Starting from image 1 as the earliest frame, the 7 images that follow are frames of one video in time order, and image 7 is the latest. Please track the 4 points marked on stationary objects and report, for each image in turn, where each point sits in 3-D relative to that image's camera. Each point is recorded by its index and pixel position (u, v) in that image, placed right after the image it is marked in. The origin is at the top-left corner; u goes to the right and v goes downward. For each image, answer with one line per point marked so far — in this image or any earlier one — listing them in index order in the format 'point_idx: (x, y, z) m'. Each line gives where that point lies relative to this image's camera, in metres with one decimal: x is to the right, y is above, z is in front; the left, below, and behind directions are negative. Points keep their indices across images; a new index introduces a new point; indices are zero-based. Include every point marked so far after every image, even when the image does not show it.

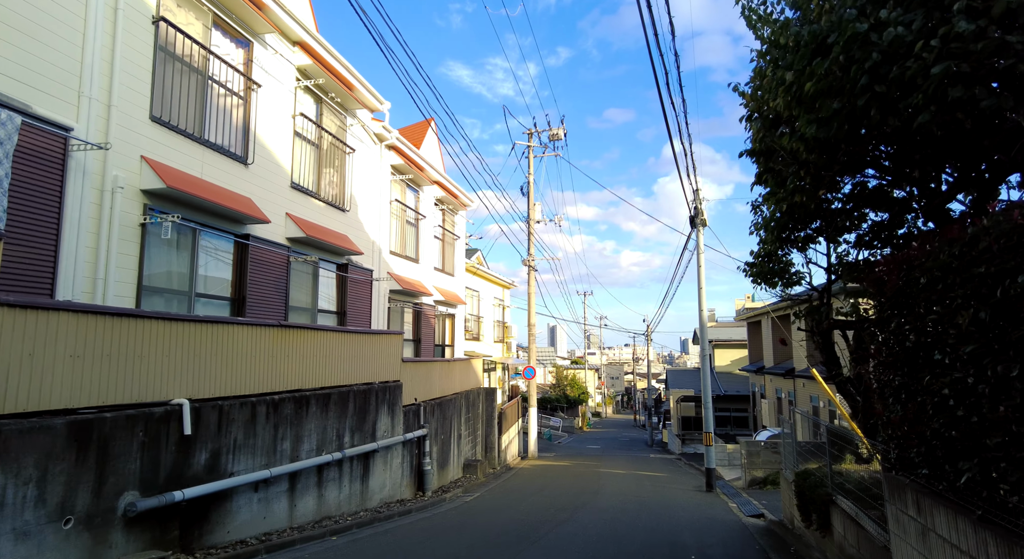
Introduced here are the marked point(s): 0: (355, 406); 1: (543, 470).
0: (-2.5, -2.0, +9.4) m
1: (+1.0, -6.4, +20.0) m
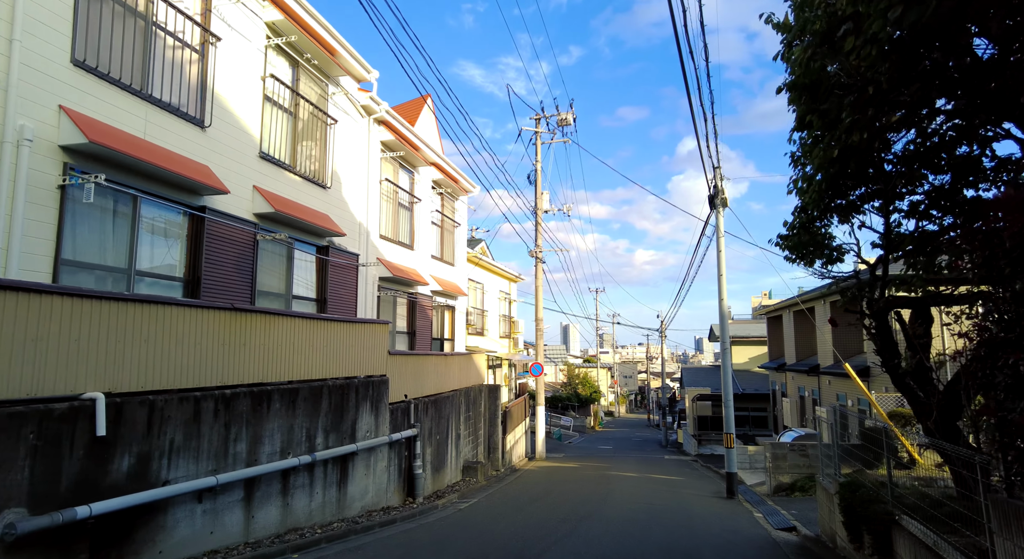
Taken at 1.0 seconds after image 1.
0: (-2.5, -1.7, +8.3) m
1: (+1.2, -6.1, +18.8) m
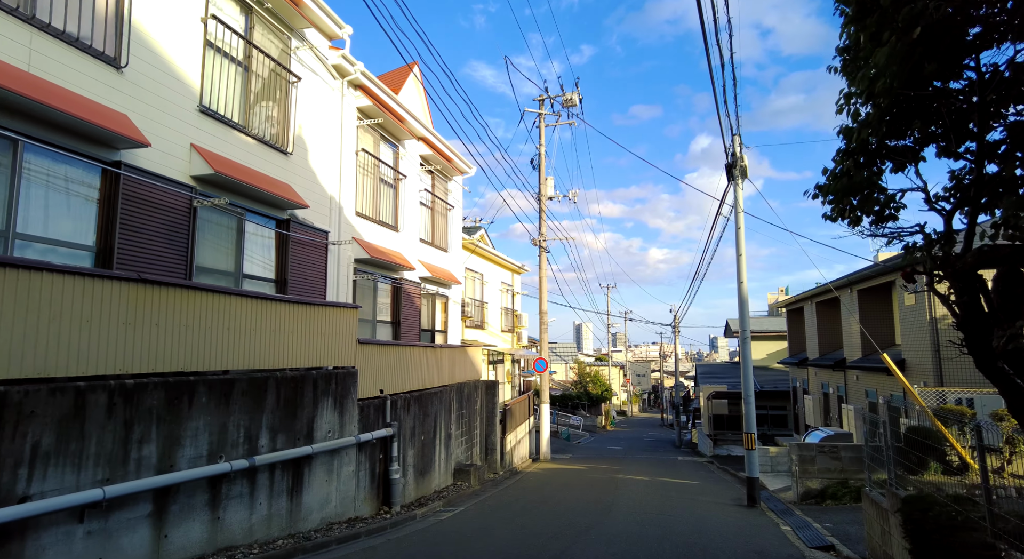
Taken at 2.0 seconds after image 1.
0: (-2.8, -1.4, +7.1) m
1: (+1.2, -5.7, +17.5) m
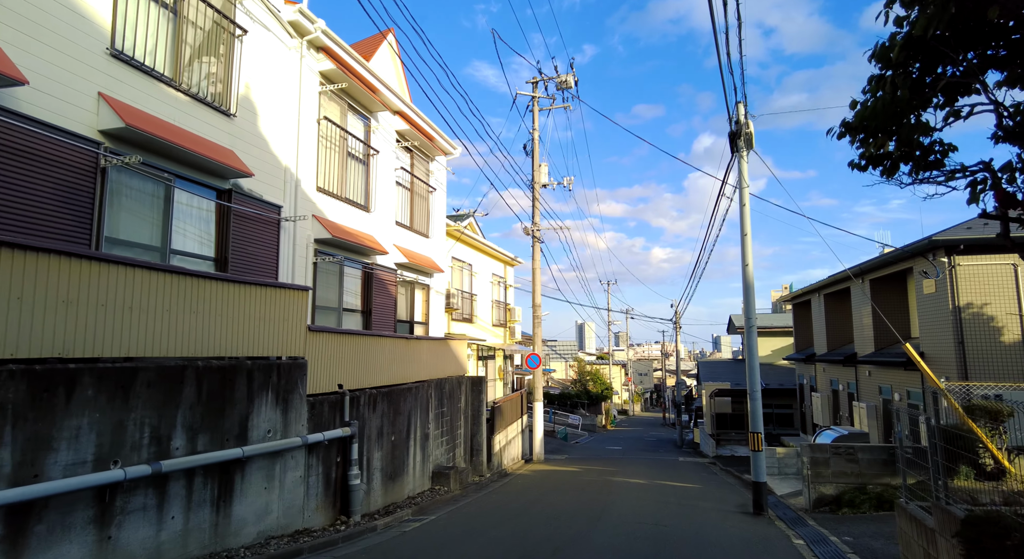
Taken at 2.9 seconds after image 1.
0: (-3.1, -1.1, +6.0) m
1: (+0.9, -5.4, +16.4) m
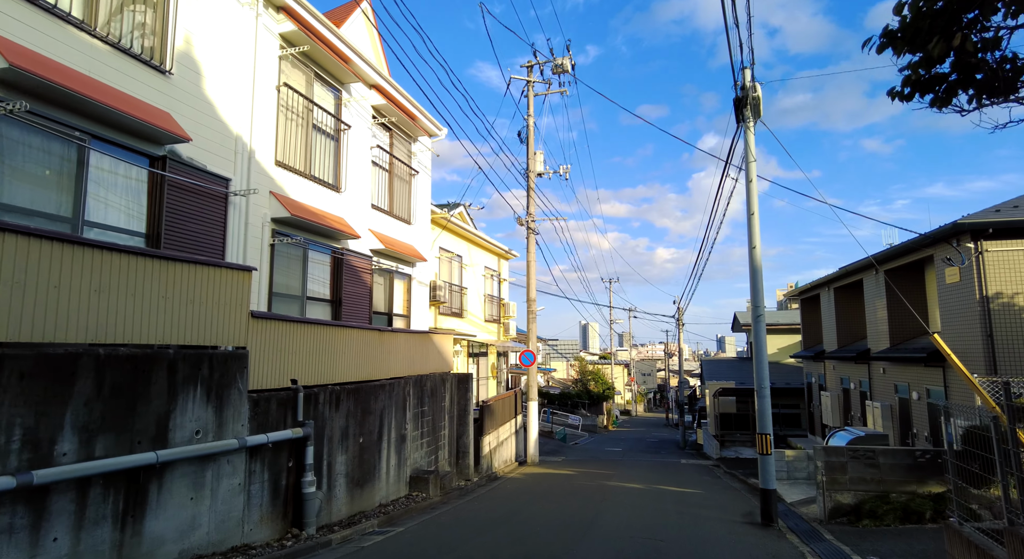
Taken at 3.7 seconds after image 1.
0: (-3.4, -0.9, +5.0) m
1: (+0.7, -5.2, +15.4) m
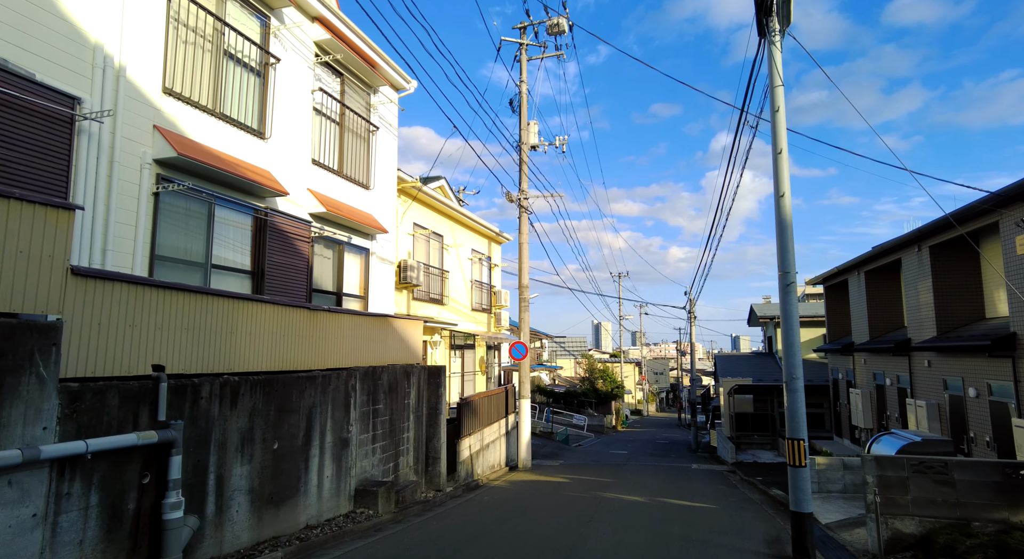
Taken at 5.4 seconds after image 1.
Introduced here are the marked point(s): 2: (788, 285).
0: (-4.1, -0.4, +3.0) m
1: (+0.3, -4.7, +13.3) m
2: (+3.4, -0.1, +7.3) m
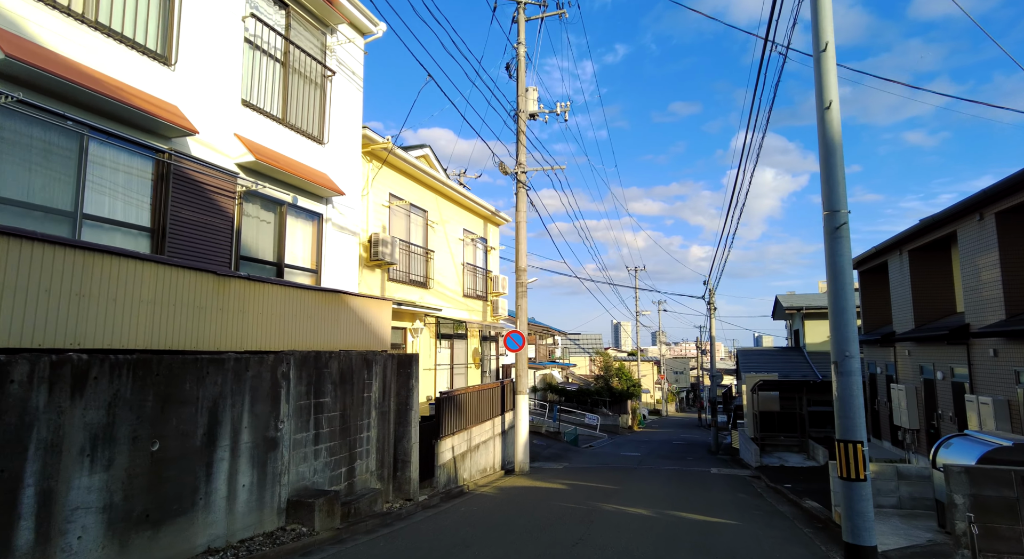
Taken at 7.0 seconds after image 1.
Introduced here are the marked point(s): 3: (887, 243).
0: (-4.6, +0.1, +1.3) m
1: (0.0, -4.2, +11.5) m
2: (+2.9, +0.4, +5.4) m
3: (+10.1, +1.0, +16.0) m
